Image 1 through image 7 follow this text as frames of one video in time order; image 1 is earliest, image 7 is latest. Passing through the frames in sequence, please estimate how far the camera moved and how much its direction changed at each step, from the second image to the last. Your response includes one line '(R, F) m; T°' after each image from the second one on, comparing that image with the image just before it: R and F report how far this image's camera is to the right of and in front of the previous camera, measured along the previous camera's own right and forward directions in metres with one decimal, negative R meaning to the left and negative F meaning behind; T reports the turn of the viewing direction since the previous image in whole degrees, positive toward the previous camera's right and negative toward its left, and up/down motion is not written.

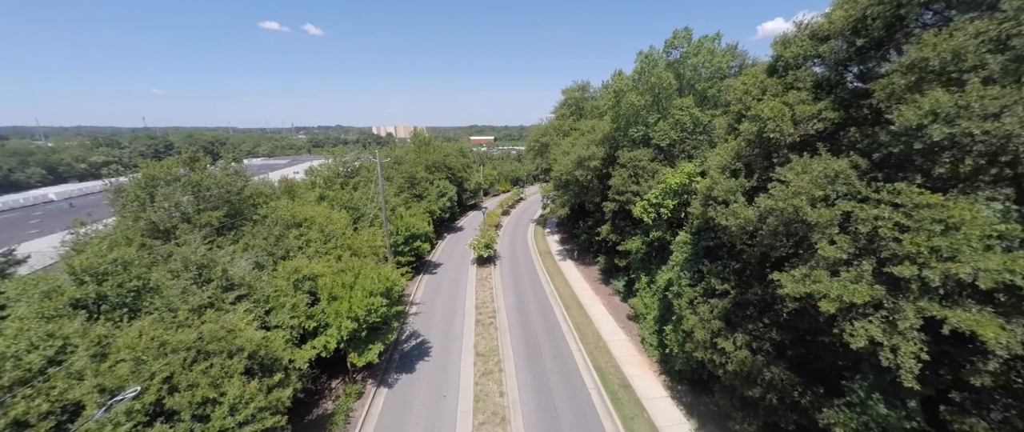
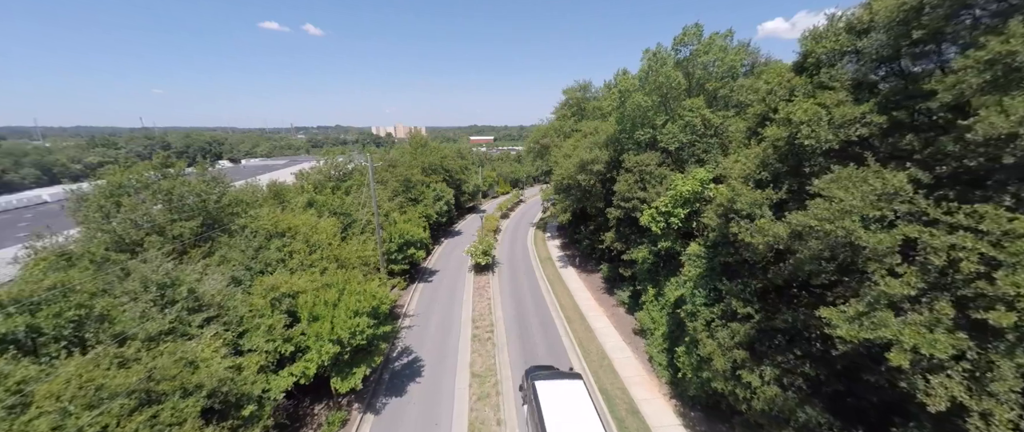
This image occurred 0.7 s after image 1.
(+0.1, +1.6) m; 0°
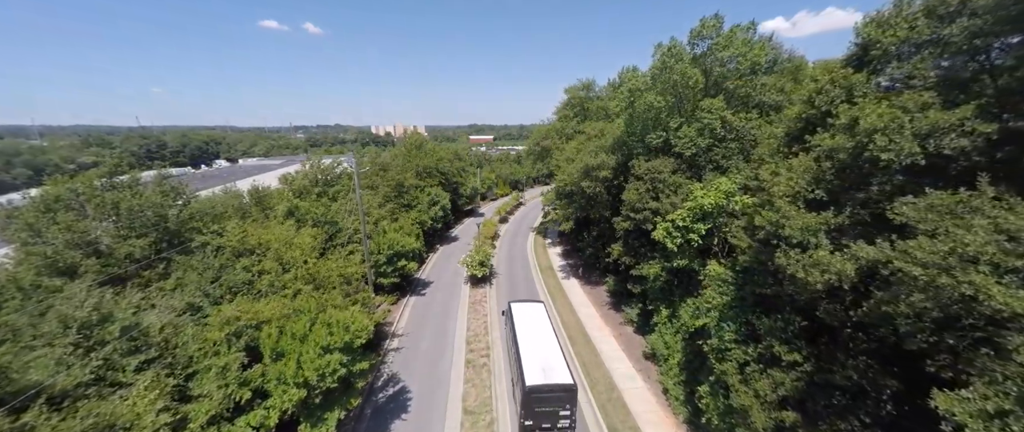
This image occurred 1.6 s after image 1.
(+0.1, +2.4) m; 0°
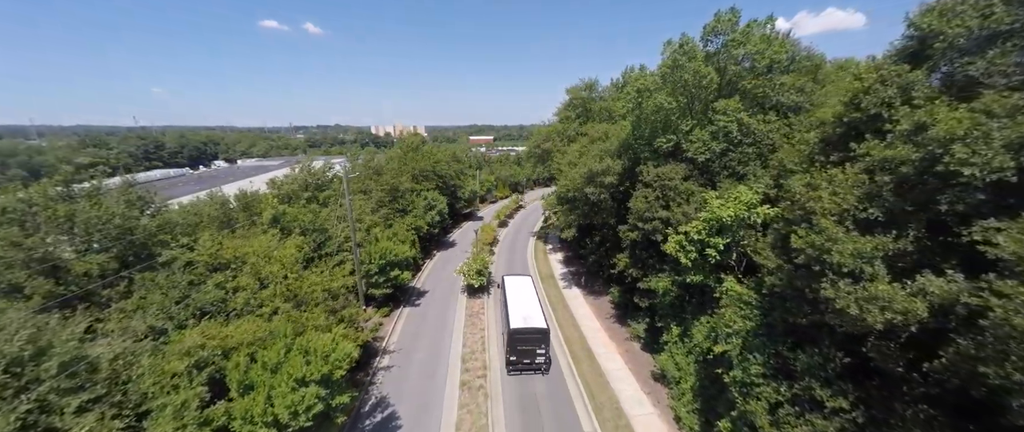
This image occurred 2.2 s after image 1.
(+0.1, +1.6) m; 0°
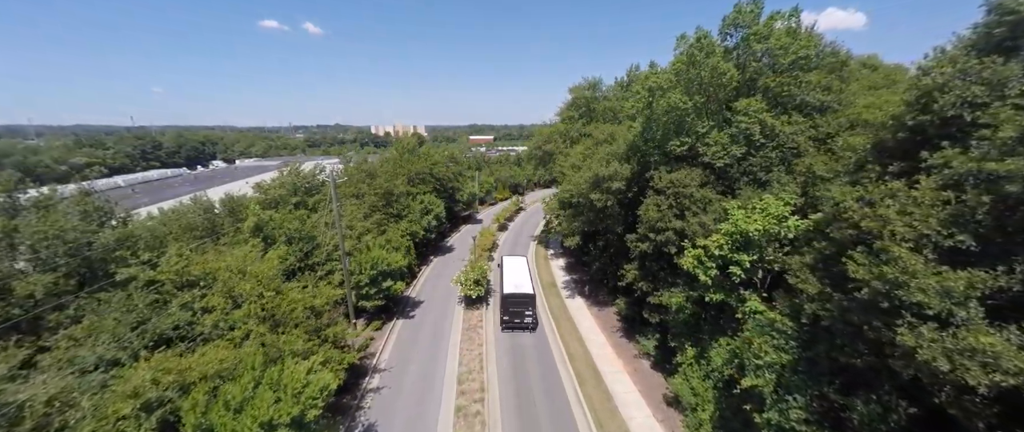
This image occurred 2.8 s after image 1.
(0.0, +1.8) m; 0°
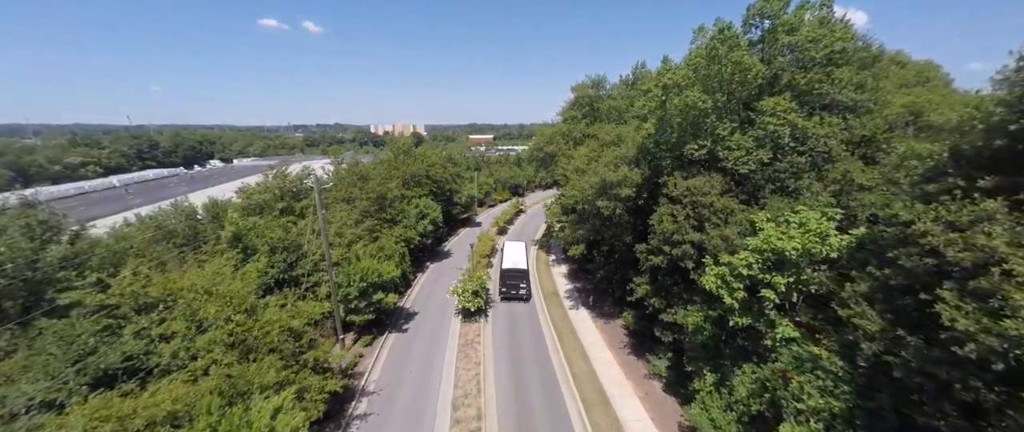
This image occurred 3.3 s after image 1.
(0.0, +1.9) m; 0°
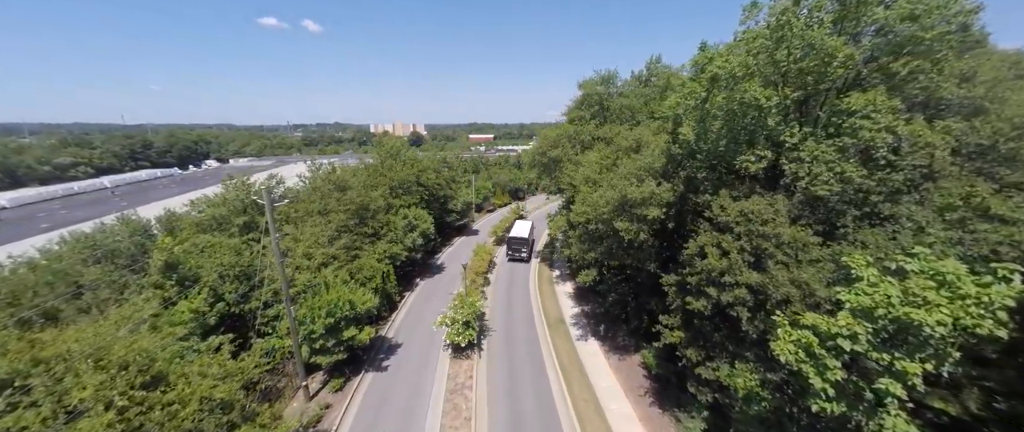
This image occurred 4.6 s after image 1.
(+0.1, +4.2) m; 0°
